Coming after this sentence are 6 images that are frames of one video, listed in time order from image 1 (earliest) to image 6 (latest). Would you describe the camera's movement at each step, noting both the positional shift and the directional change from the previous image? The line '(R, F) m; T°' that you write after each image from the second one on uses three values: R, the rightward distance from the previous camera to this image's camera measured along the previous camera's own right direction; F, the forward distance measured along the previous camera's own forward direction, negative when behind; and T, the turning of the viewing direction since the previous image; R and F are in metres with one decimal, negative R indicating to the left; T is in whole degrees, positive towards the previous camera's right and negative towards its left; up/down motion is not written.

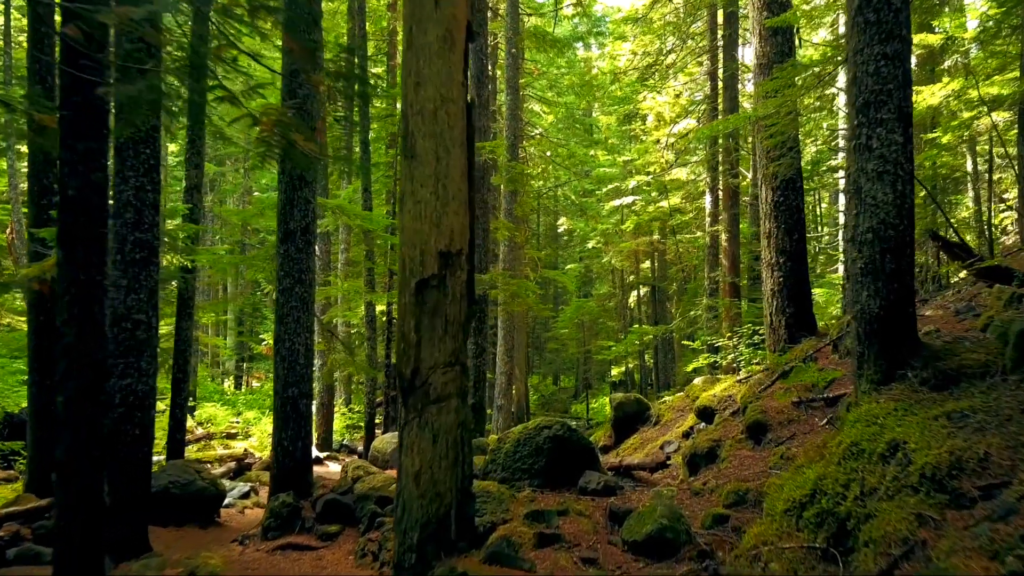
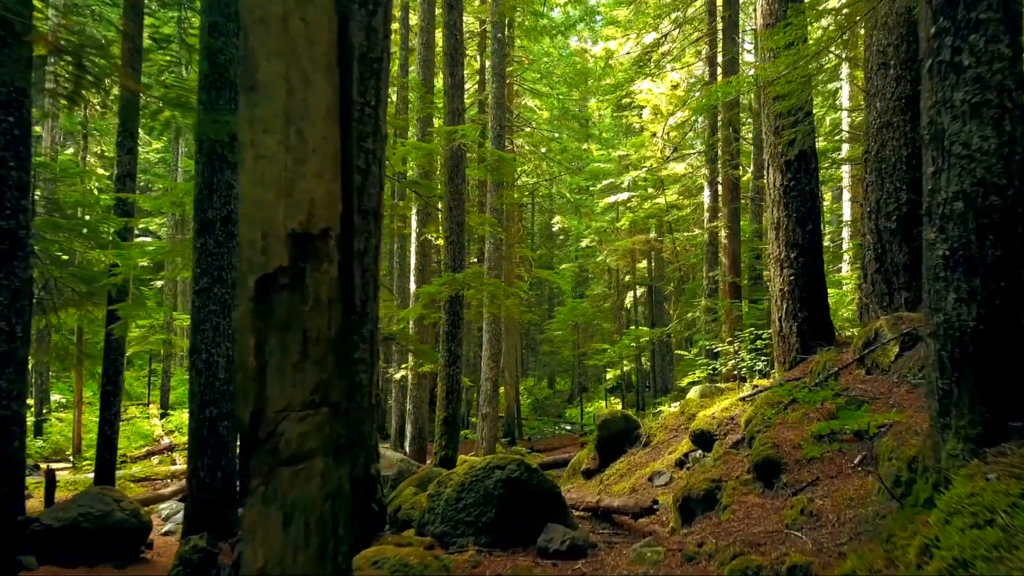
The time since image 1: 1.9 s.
(+0.4, +1.1) m; 0°
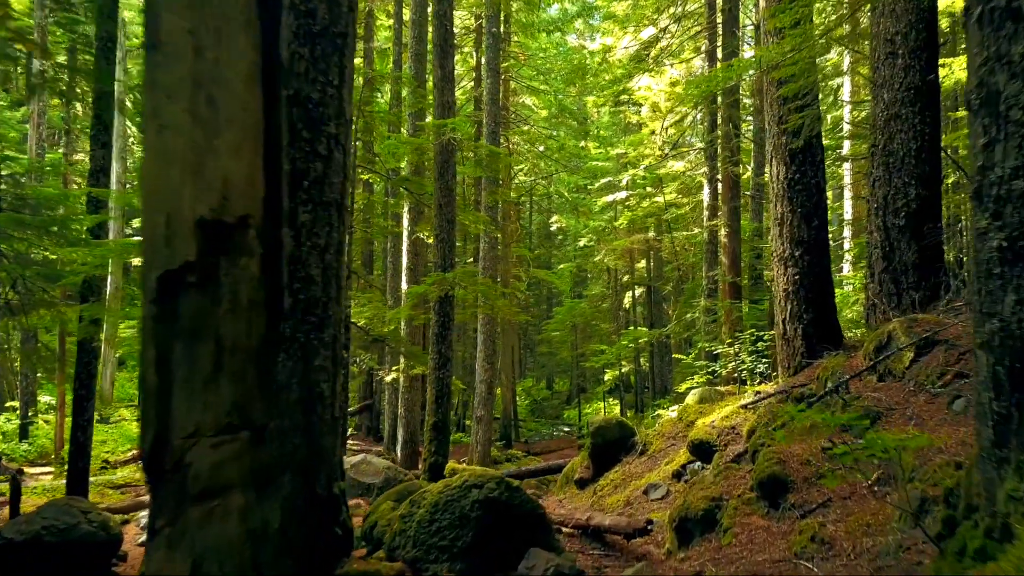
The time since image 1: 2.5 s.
(+0.1, +0.4) m; 0°
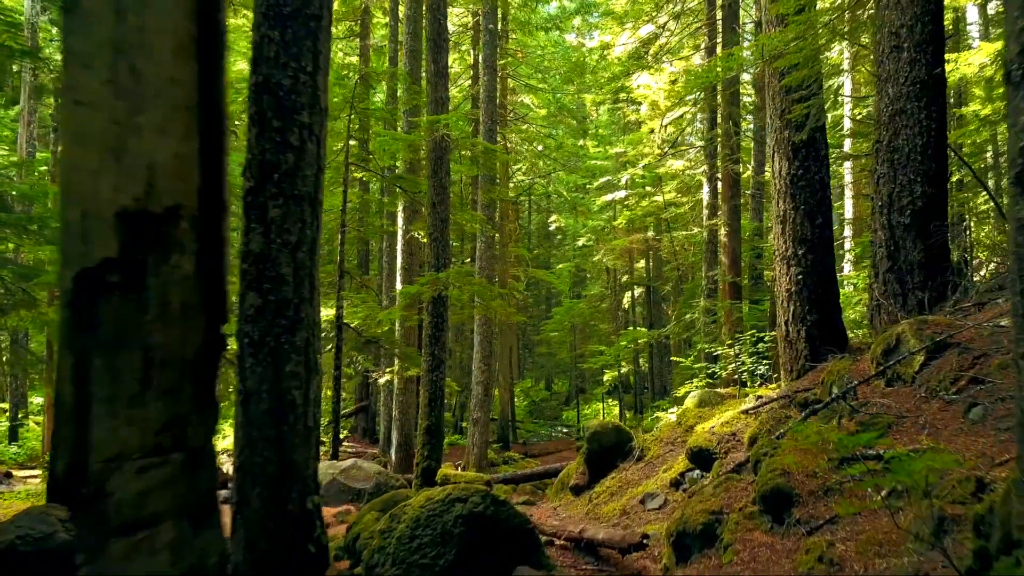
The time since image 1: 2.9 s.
(+0.1, +0.2) m; 0°
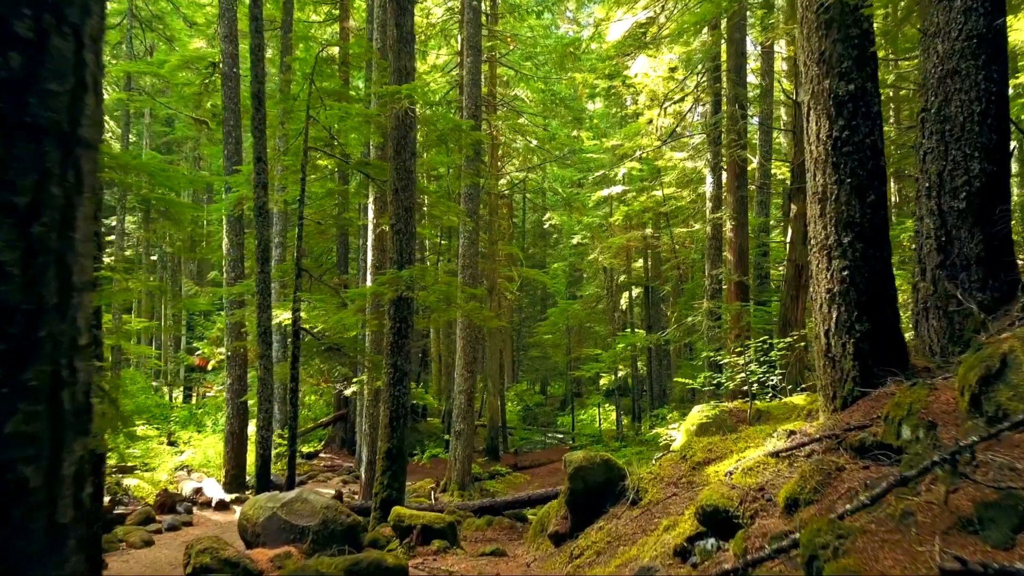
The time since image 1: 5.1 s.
(+0.3, +1.4) m; 0°
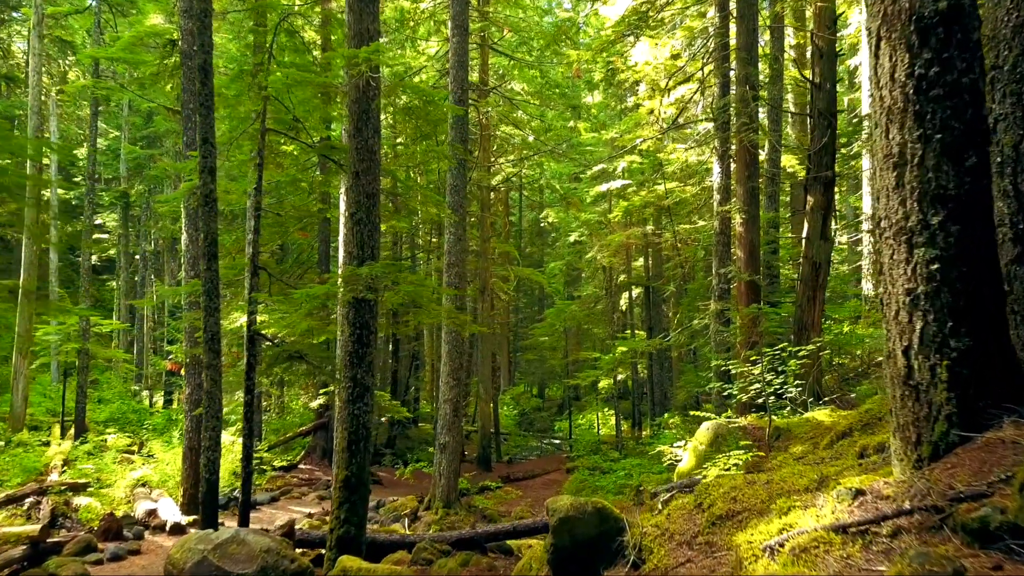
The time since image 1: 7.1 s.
(+0.3, +1.2) m; 0°
